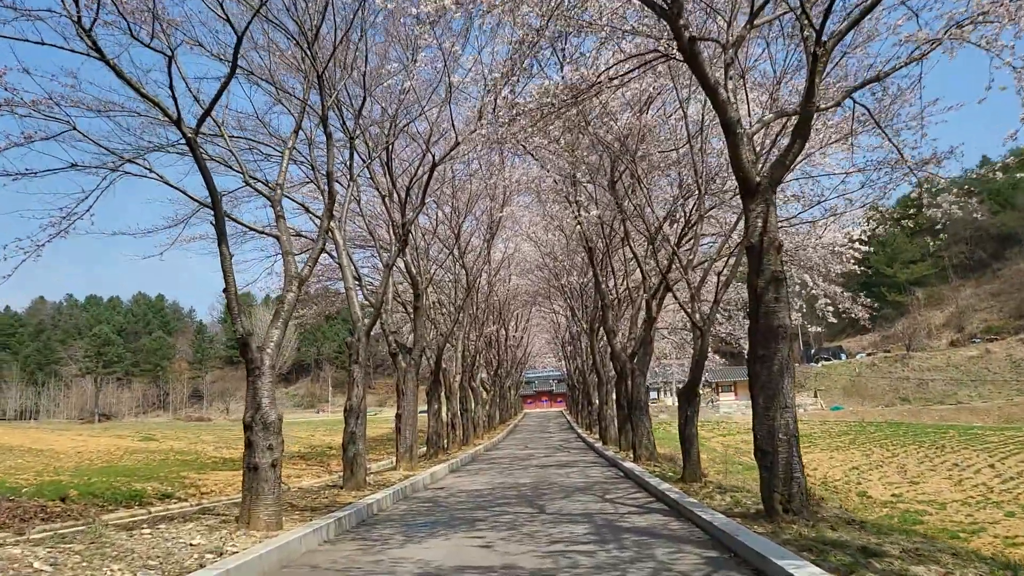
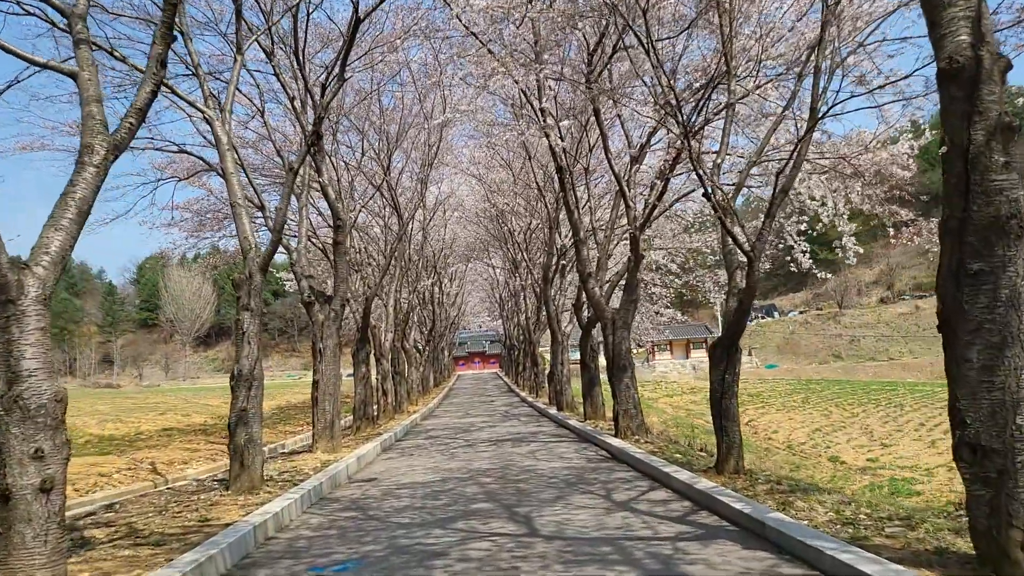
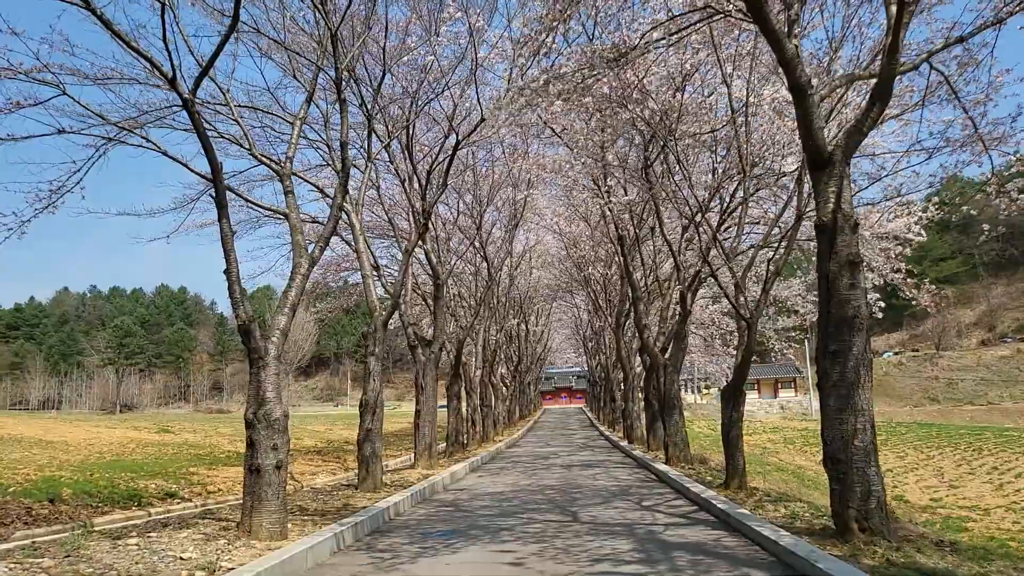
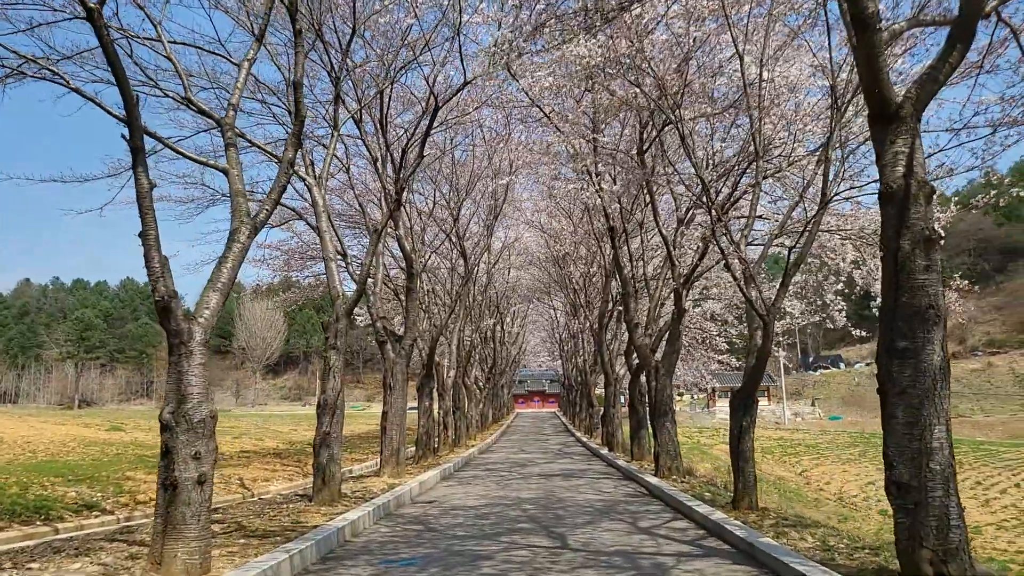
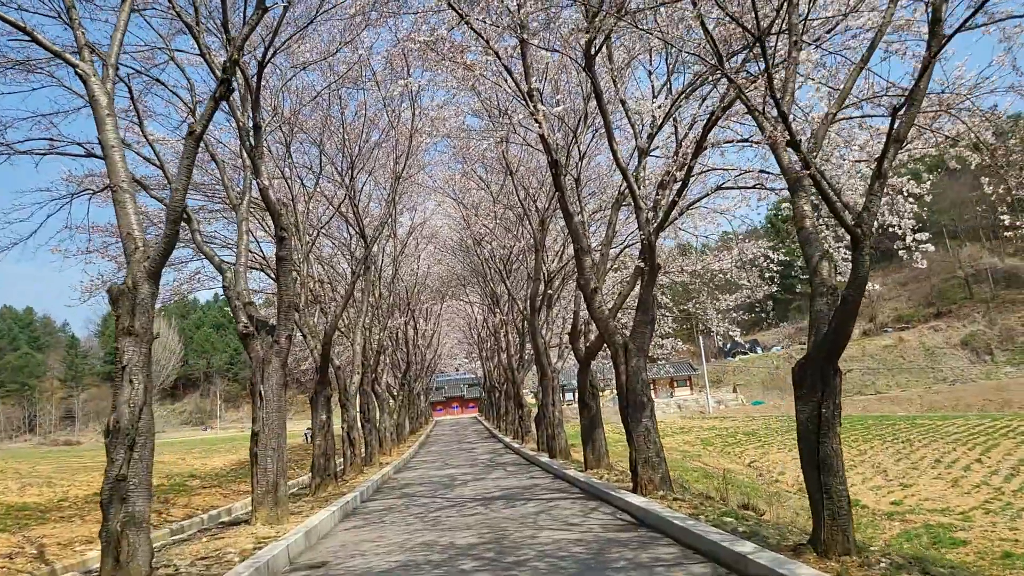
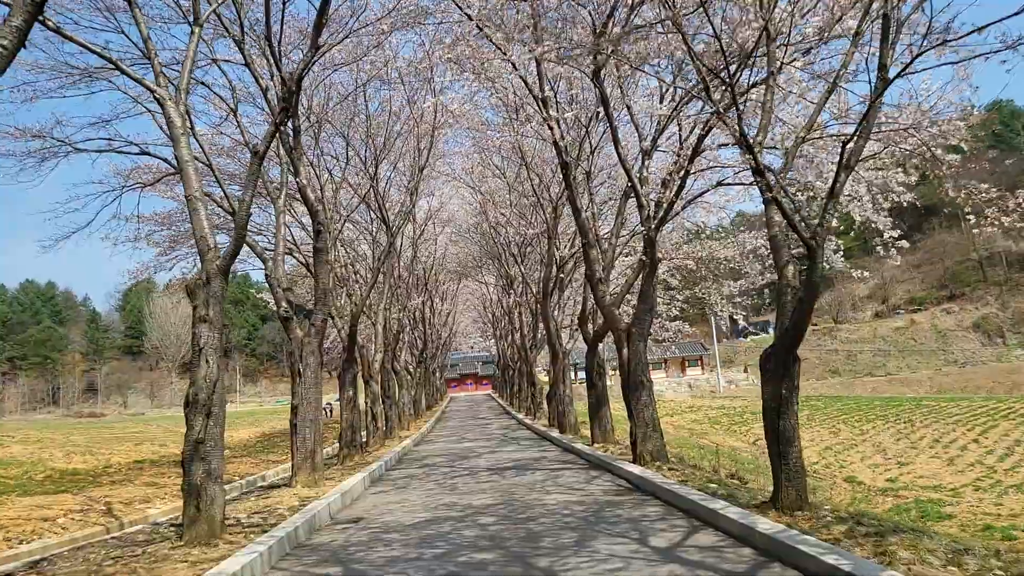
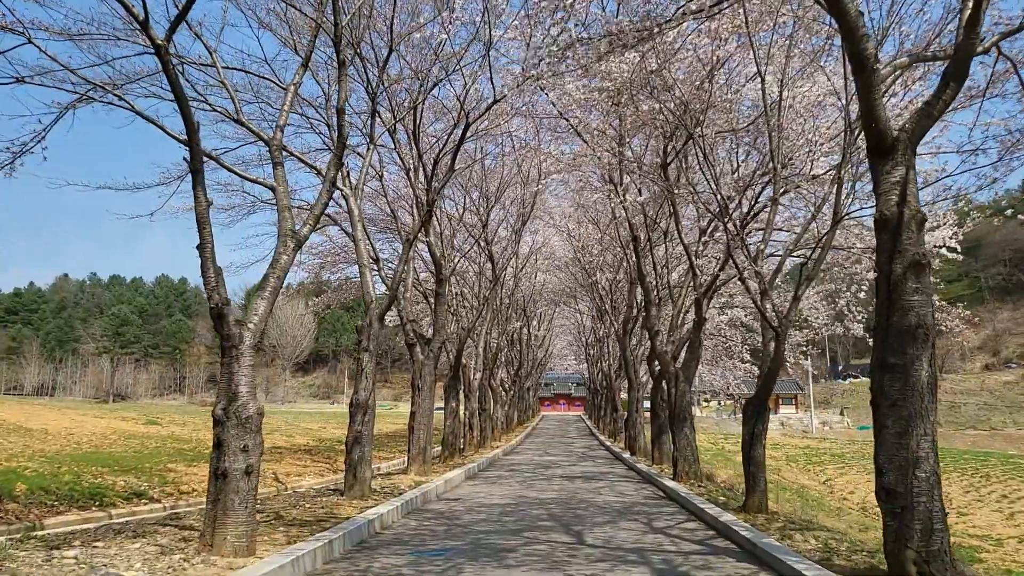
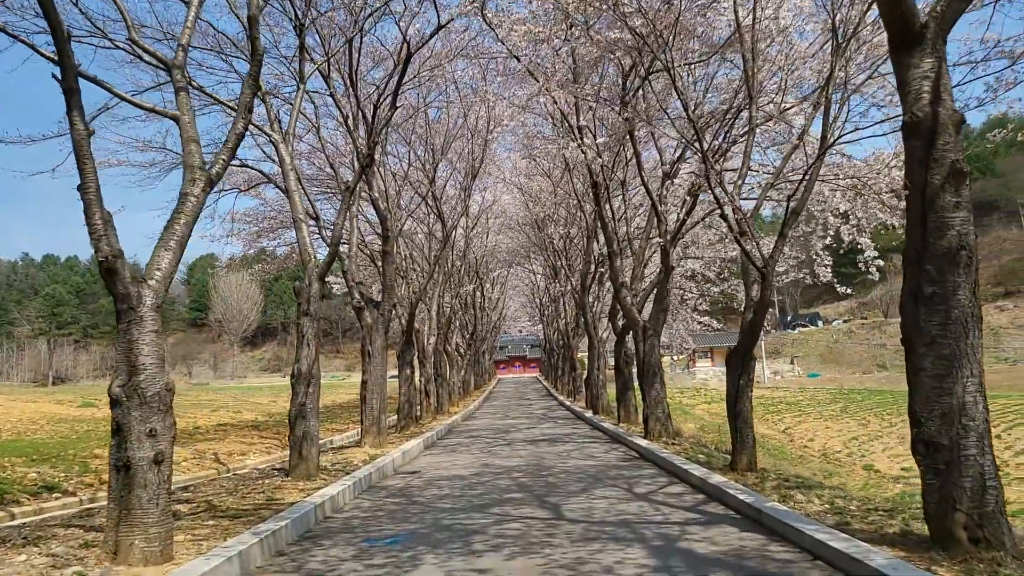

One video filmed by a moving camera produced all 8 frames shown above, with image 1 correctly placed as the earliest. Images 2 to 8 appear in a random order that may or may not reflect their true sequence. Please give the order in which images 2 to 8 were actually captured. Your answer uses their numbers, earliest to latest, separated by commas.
3, 7, 4, 8, 2, 6, 5
